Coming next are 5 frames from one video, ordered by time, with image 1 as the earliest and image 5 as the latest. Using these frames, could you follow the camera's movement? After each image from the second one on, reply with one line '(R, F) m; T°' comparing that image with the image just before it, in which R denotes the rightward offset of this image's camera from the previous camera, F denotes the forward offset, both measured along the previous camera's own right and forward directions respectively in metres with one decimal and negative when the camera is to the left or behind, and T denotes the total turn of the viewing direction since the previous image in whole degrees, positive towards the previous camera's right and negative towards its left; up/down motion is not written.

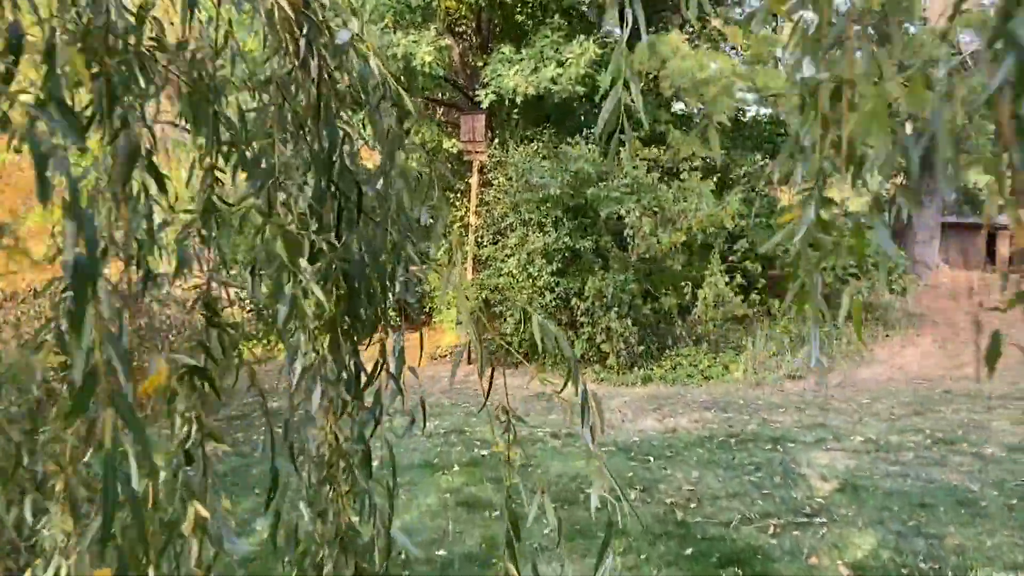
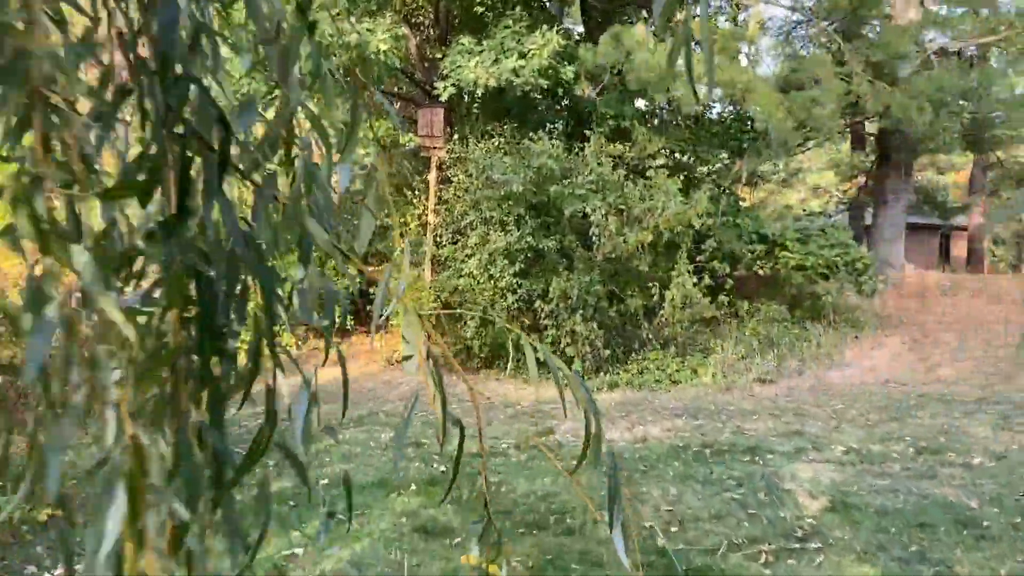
(0.0, +0.4) m; +3°
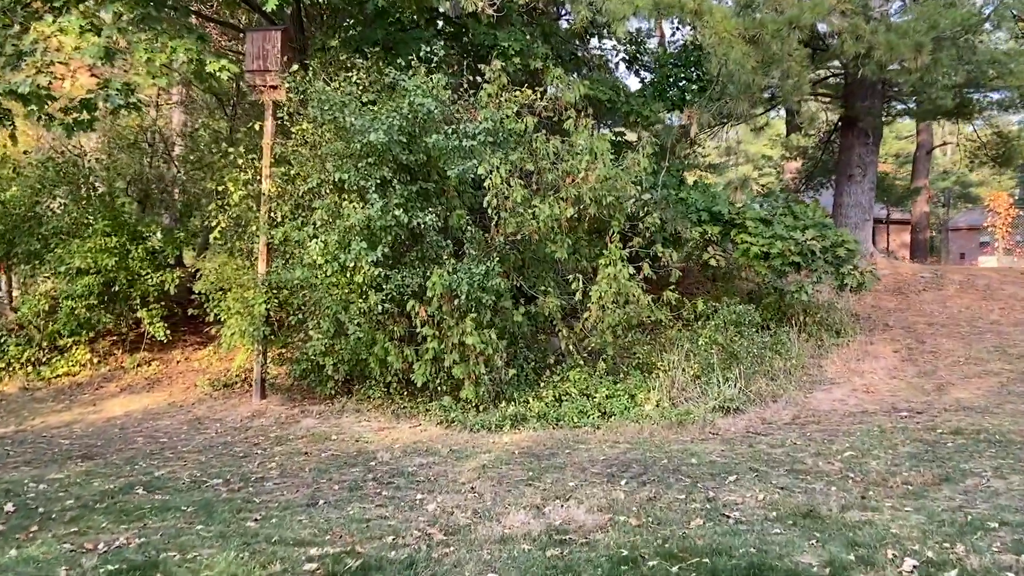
(+0.4, +2.4) m; +5°
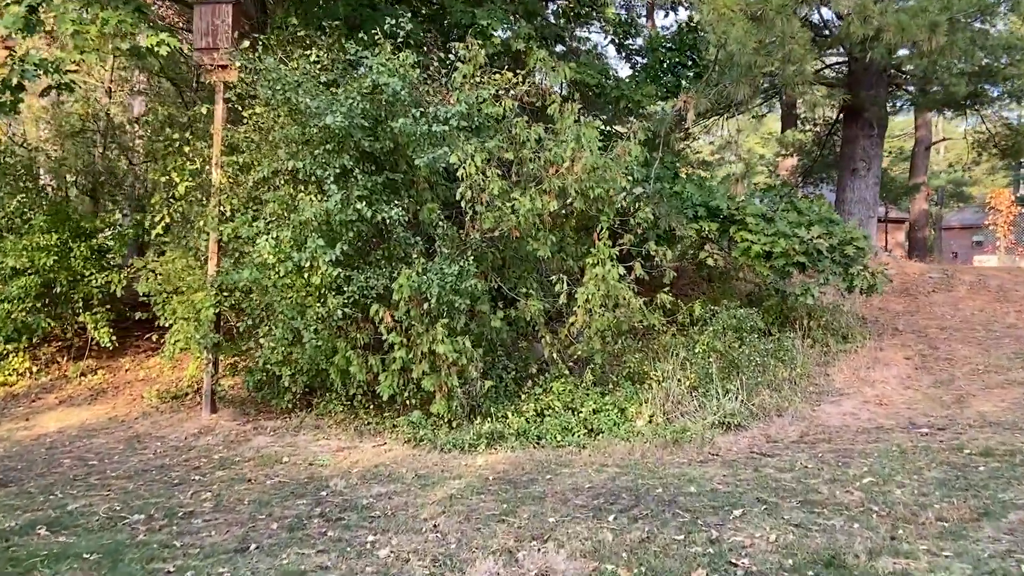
(+0.1, +0.6) m; +1°
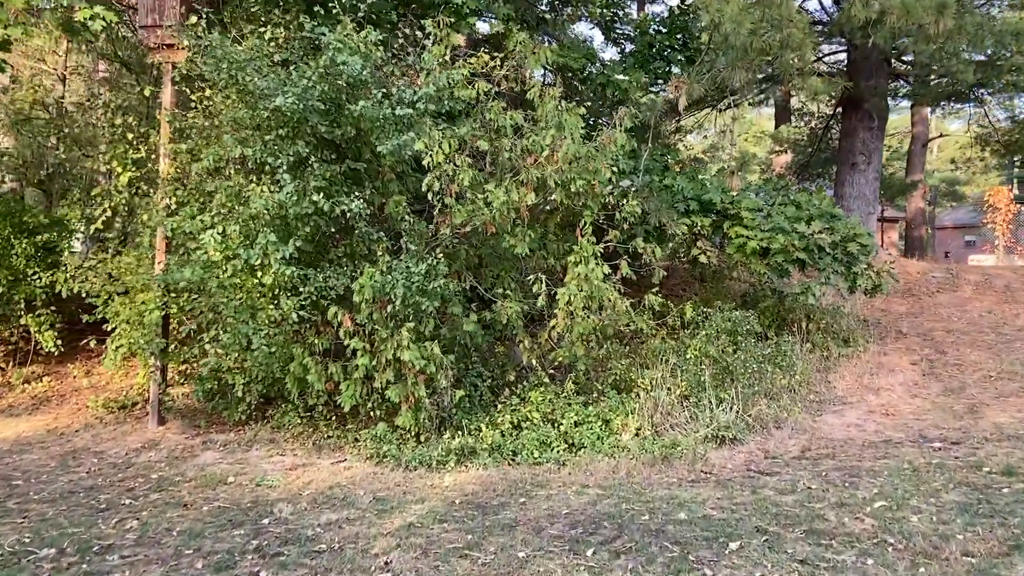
(+0.1, +0.5) m; +1°
